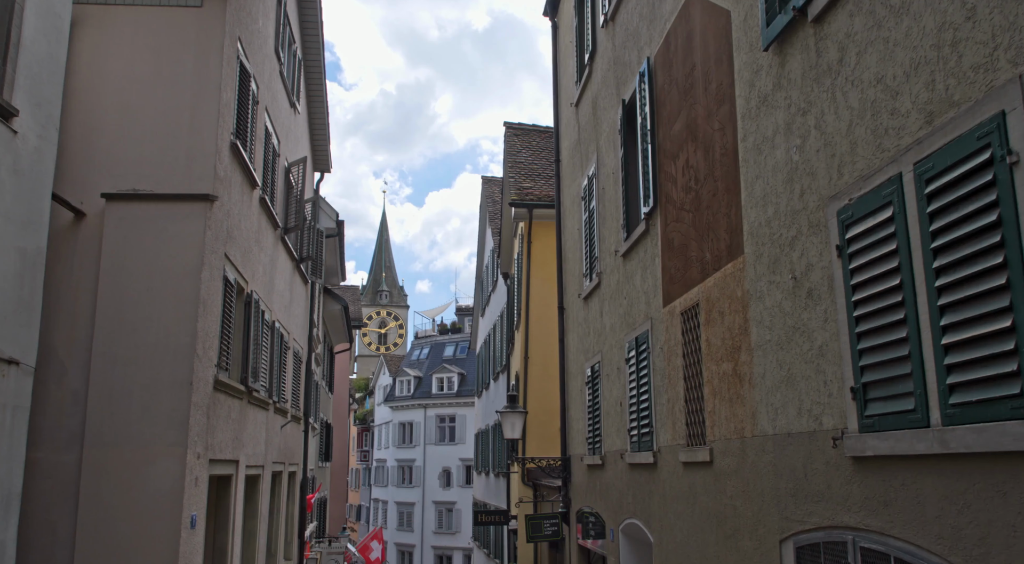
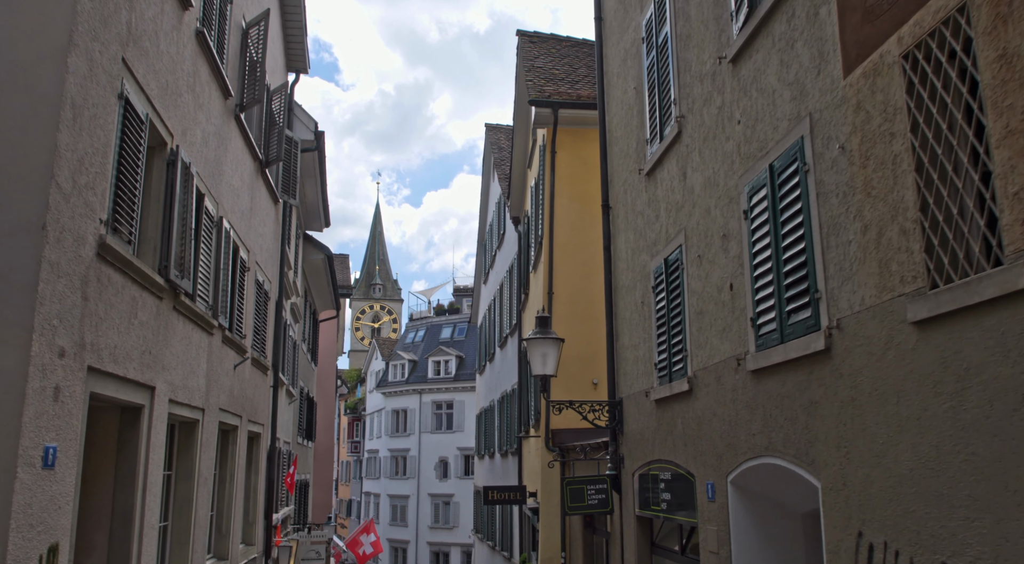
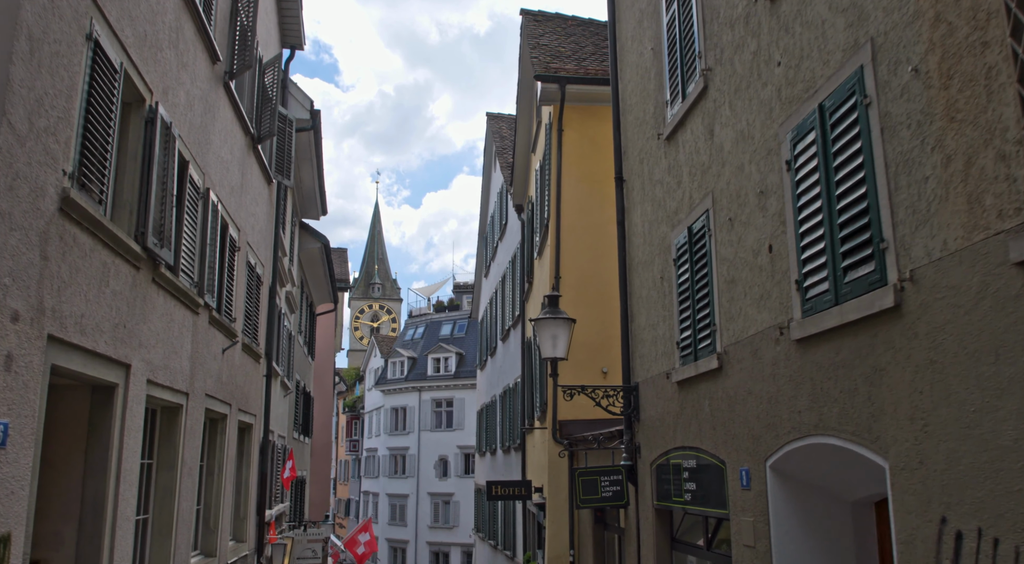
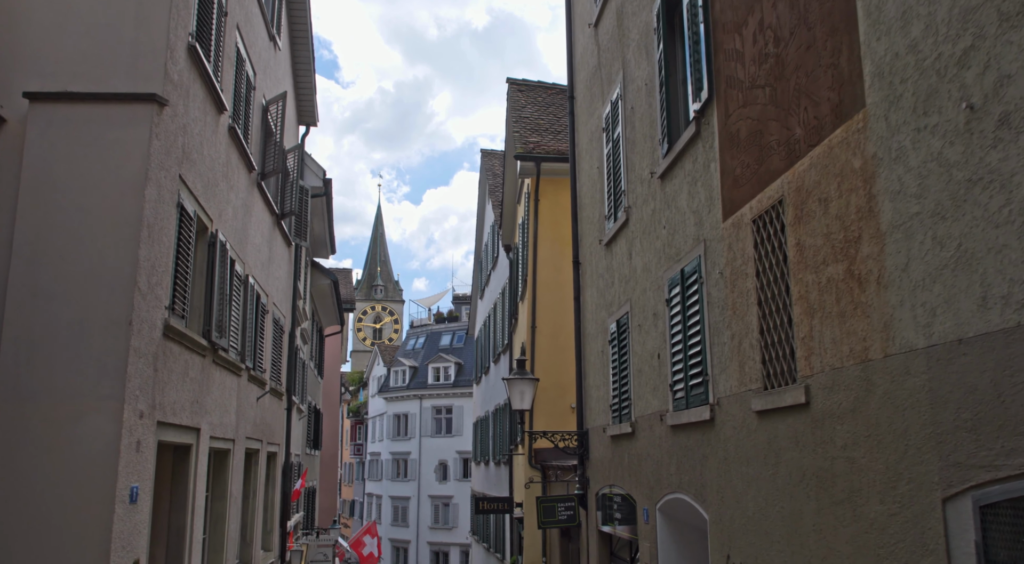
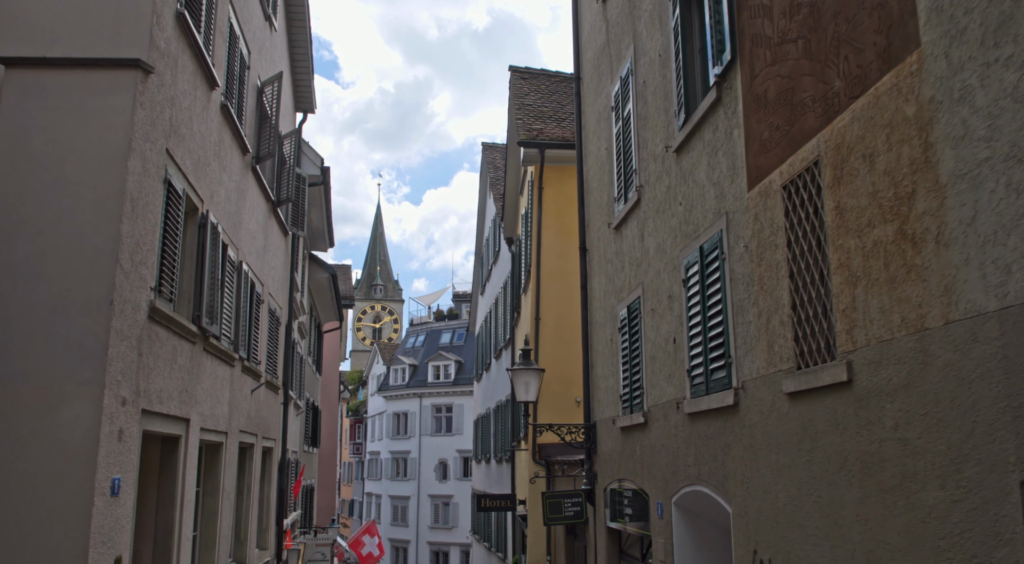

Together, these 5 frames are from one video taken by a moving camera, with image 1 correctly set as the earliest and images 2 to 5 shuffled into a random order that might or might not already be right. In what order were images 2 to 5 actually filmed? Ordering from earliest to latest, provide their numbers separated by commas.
4, 5, 2, 3
